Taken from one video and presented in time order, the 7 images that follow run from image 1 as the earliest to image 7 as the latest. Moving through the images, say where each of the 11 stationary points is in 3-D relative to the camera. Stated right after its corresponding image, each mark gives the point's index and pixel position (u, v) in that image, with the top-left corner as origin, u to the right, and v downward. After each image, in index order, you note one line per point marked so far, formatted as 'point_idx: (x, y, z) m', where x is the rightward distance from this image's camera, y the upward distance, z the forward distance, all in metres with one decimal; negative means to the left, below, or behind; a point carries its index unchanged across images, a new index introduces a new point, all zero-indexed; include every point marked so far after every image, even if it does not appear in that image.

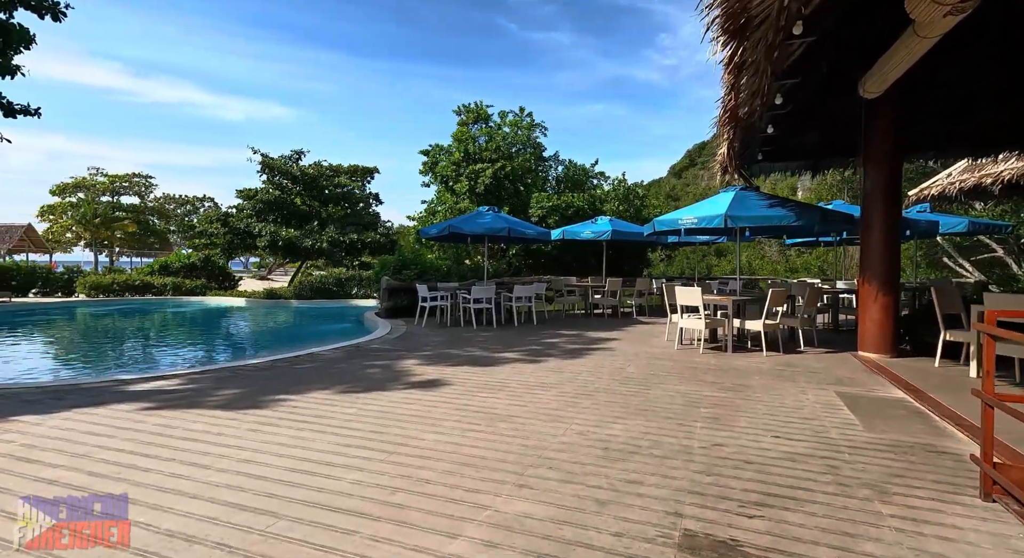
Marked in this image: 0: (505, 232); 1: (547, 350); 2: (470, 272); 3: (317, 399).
0: (-0.1, +0.8, +10.6) m
1: (+0.4, -0.9, +7.3) m
2: (-1.0, +0.2, +13.6) m
3: (-1.8, -1.1, +5.2) m
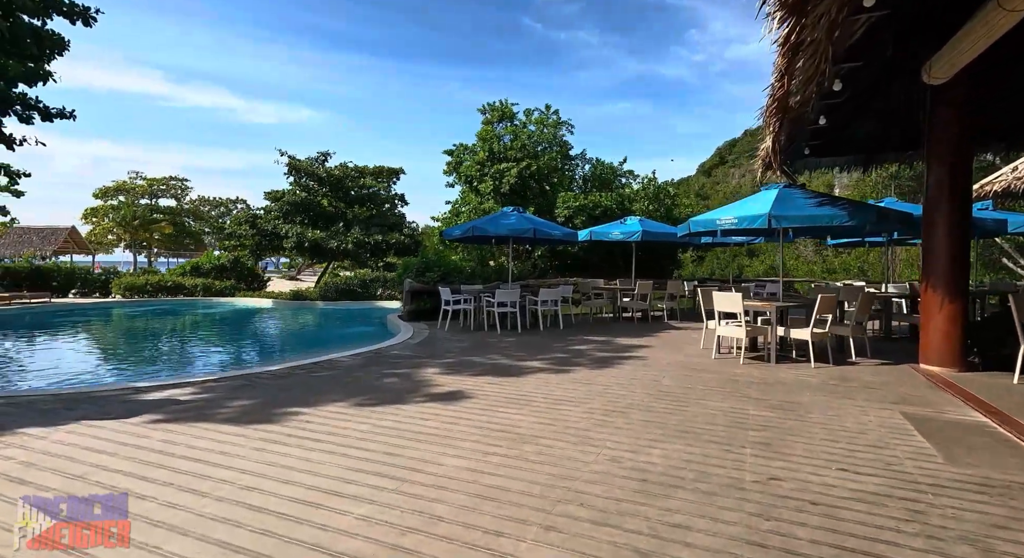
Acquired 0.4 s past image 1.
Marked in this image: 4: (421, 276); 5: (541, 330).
0: (+0.3, +0.8, +10.2) m
1: (+0.7, -1.0, +6.9) m
2: (-0.4, +0.1, +13.3) m
3: (-1.6, -1.1, +4.9) m
4: (-2.0, +0.1, +12.4) m
5: (+0.5, -0.9, +10.1) m
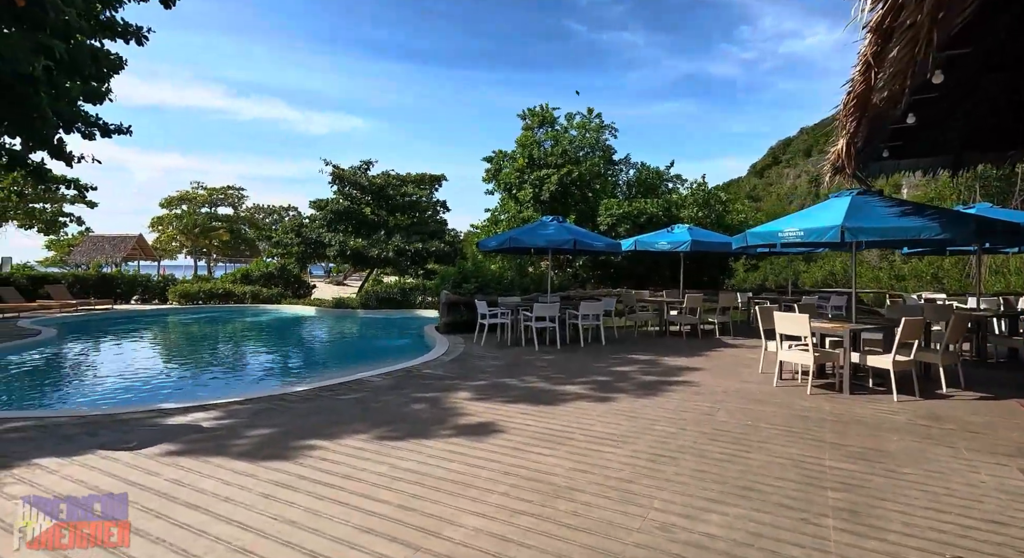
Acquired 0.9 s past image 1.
0: (+1.0, +0.6, +9.7) m
1: (+1.2, -1.2, +6.4) m
2: (+0.5, -0.1, +12.8) m
3: (-1.3, -1.3, +4.5) m
4: (-1.2, -0.2, +12.0) m
5: (+1.1, -1.1, +9.6) m
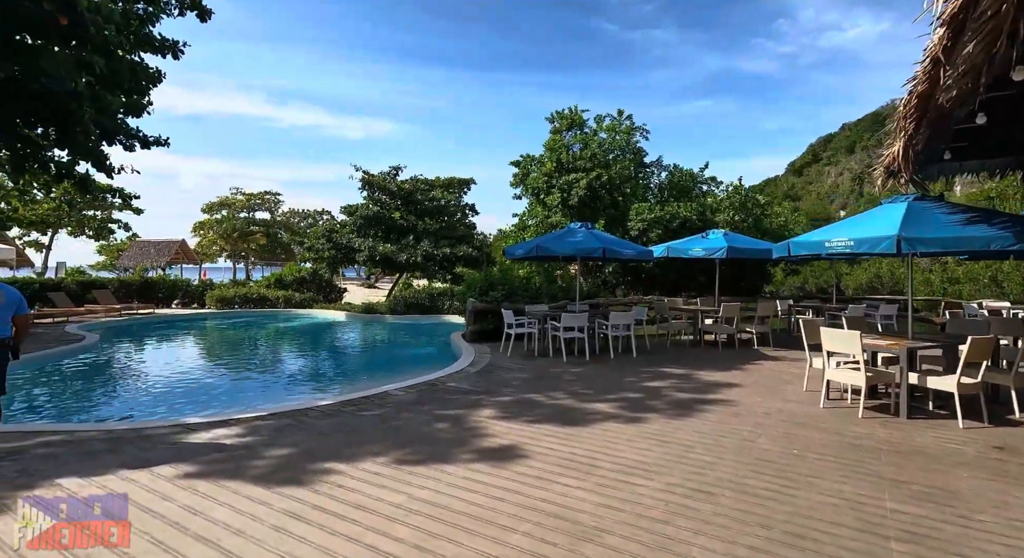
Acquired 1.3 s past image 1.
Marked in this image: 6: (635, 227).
0: (+1.4, +0.4, +9.4) m
1: (+1.4, -1.3, +6.1) m
2: (+1.1, -0.3, +12.5) m
3: (-1.1, -1.5, +4.3) m
4: (-0.6, -0.3, +11.8) m
5: (+1.6, -1.3, +9.3) m
6: (+2.9, +1.2, +13.3) m
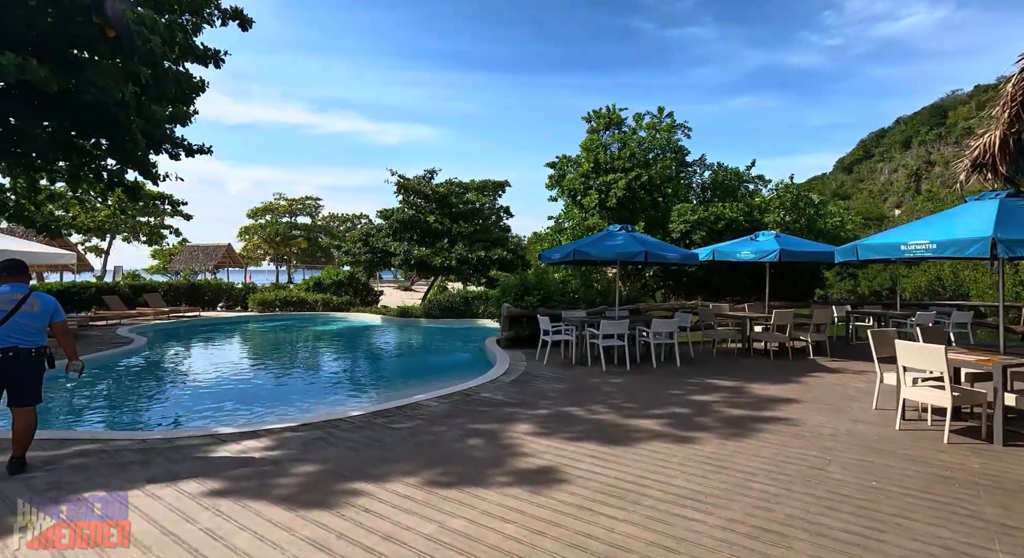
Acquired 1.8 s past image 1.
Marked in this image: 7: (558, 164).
0: (+2.0, +0.4, +8.9) m
1: (+1.8, -1.4, +5.6) m
2: (+1.9, -0.4, +12.1) m
3: (-0.8, -1.5, +4.0) m
4: (+0.1, -0.4, +11.5) m
5: (+2.2, -1.3, +8.8) m
6: (+3.7, +1.1, +12.8) m
7: (+1.6, +4.1, +19.9) m
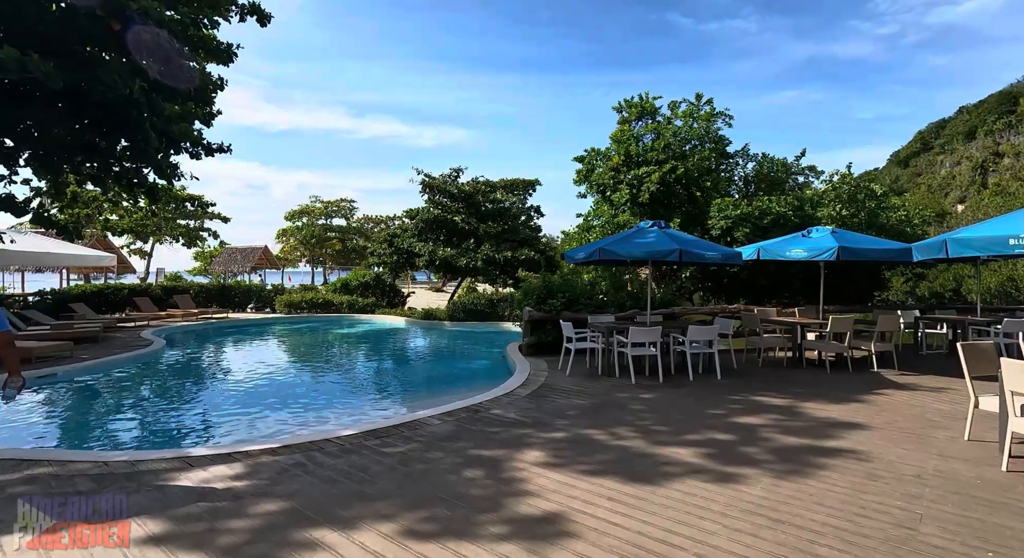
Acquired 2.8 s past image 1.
0: (+2.3, +0.3, +8.0) m
1: (+1.9, -1.4, +4.7) m
2: (+2.3, -0.4, +11.1) m
3: (-0.9, -1.5, +3.3) m
4: (+0.6, -0.4, +10.6) m
5: (+2.4, -1.4, +7.8) m
6: (+4.2, +1.1, +11.7) m
7: (+2.5, +4.0, +19.0) m
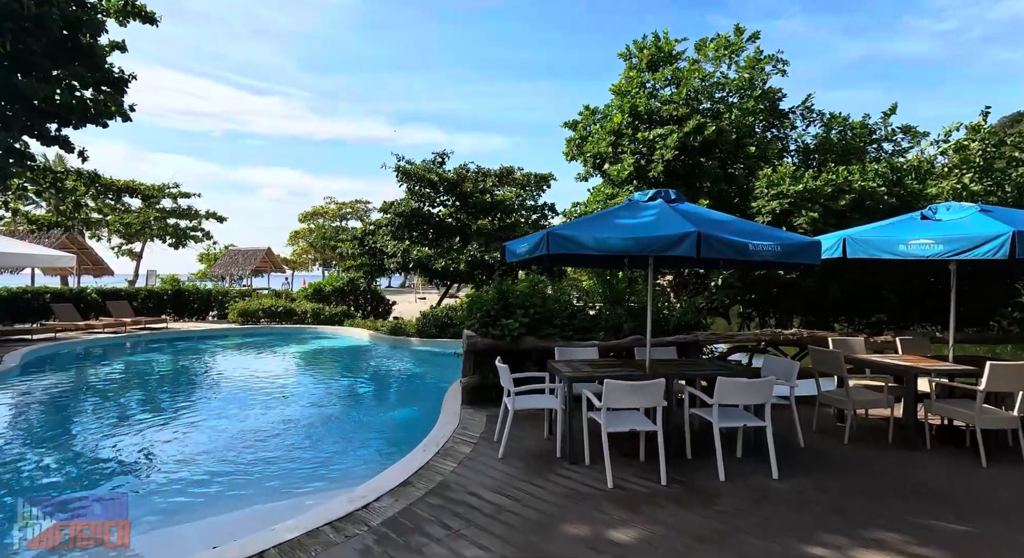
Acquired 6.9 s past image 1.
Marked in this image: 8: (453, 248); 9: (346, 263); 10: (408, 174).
0: (+1.4, +0.3, +4.3) m
1: (+0.8, -1.4, +1.0) m
2: (+1.6, -0.5, +7.4) m
3: (-2.1, -1.5, -0.3) m
4: (-0.2, -0.5, +7.0) m
5: (+1.5, -1.4, +4.1) m
6: (+3.5, +1.0, +7.9) m
7: (+2.3, +3.8, +15.3) m
8: (-1.7, +0.9, +16.9) m
9: (-5.4, +0.5, +18.5) m
10: (-3.1, +3.2, +17.8) m
